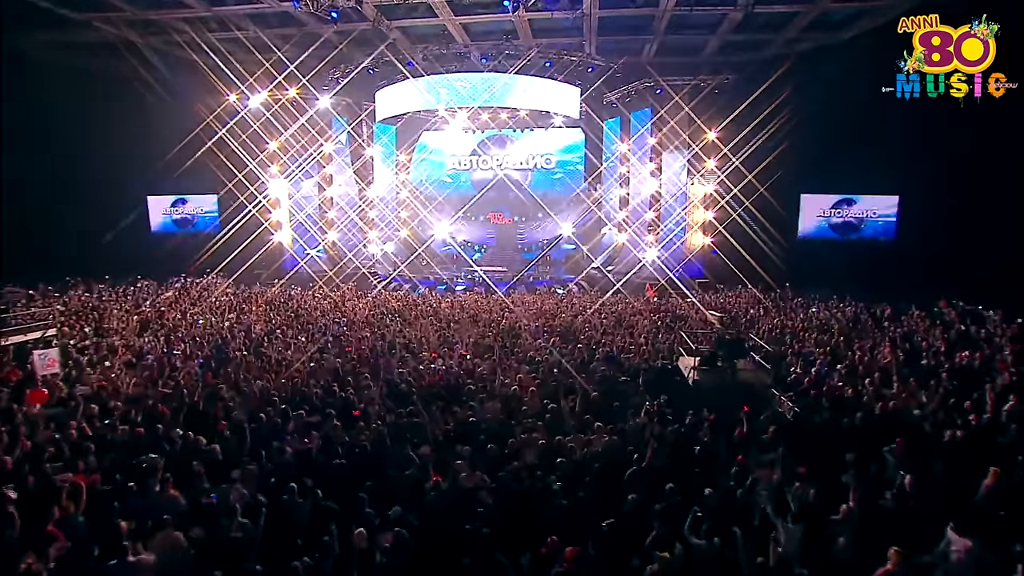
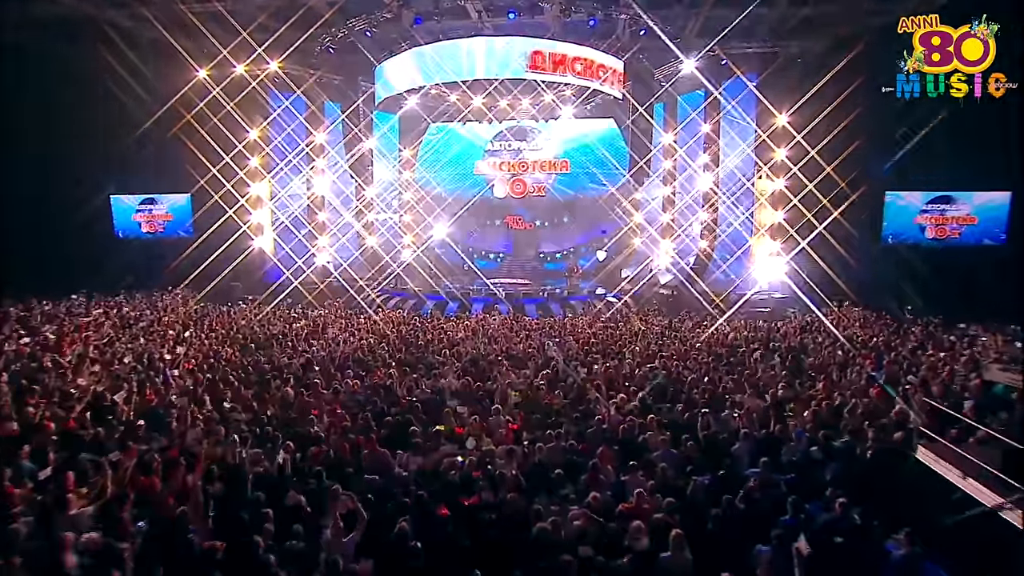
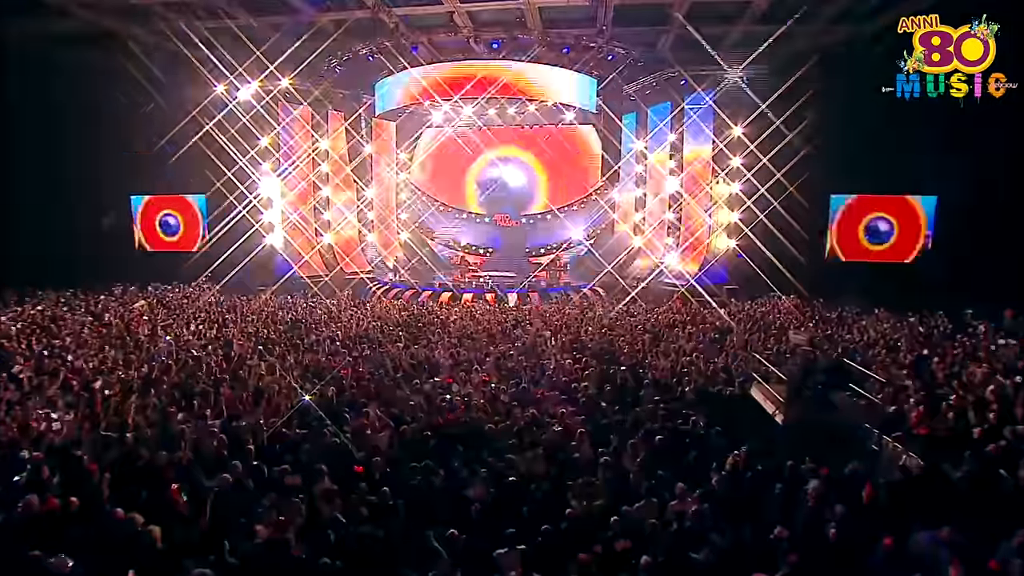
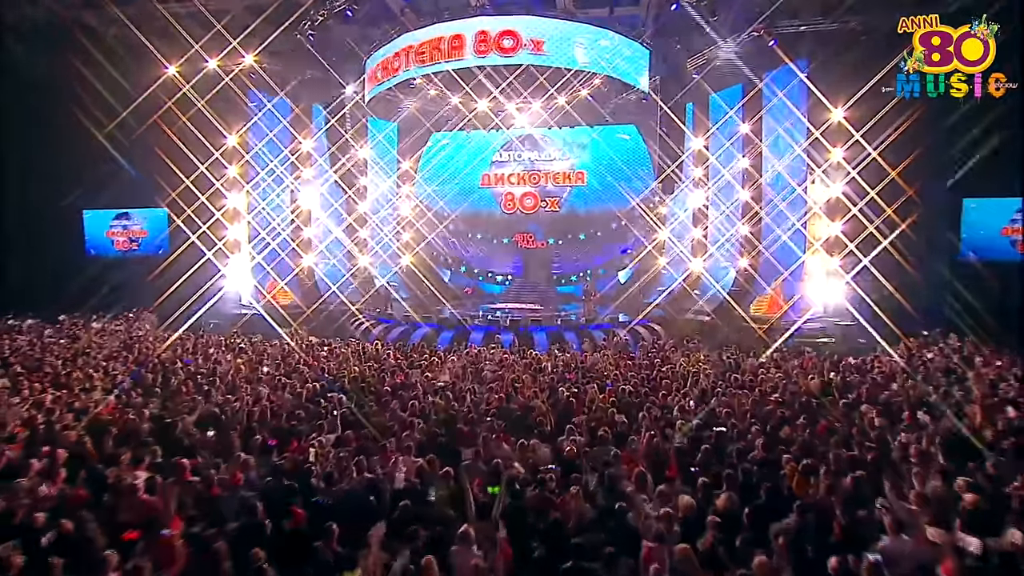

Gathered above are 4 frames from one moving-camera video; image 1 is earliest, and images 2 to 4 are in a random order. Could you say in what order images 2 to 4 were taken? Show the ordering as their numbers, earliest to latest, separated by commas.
3, 2, 4
